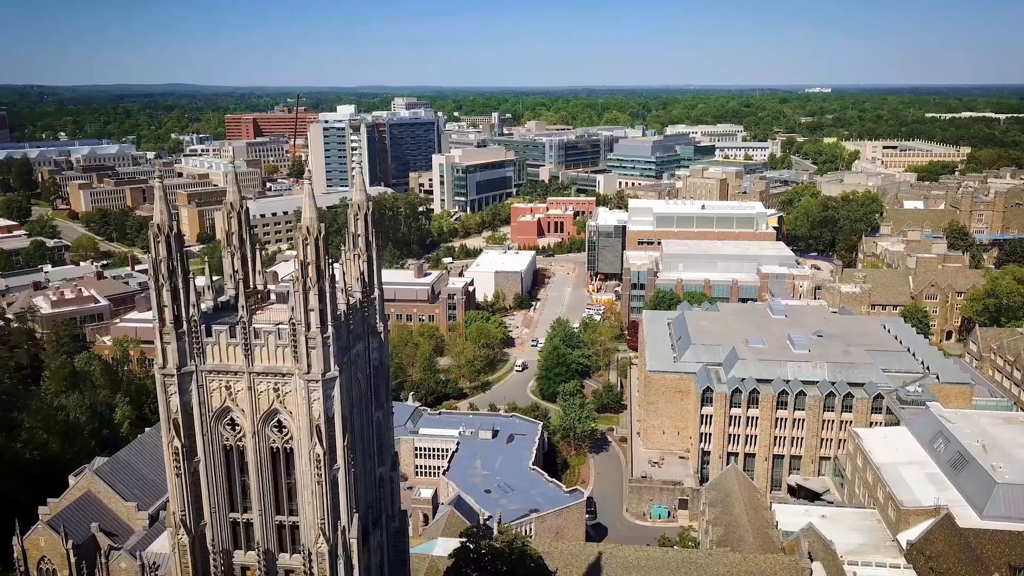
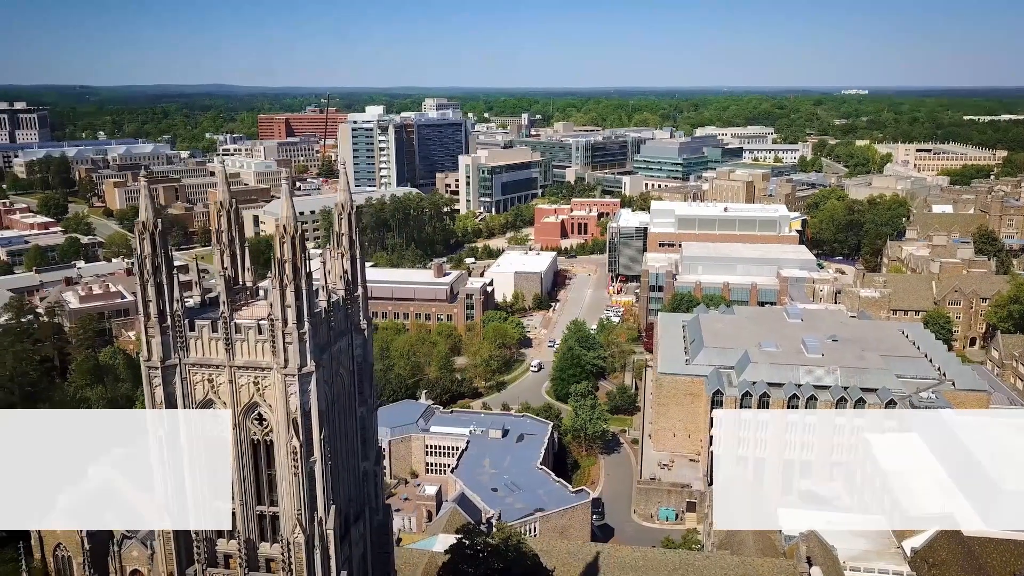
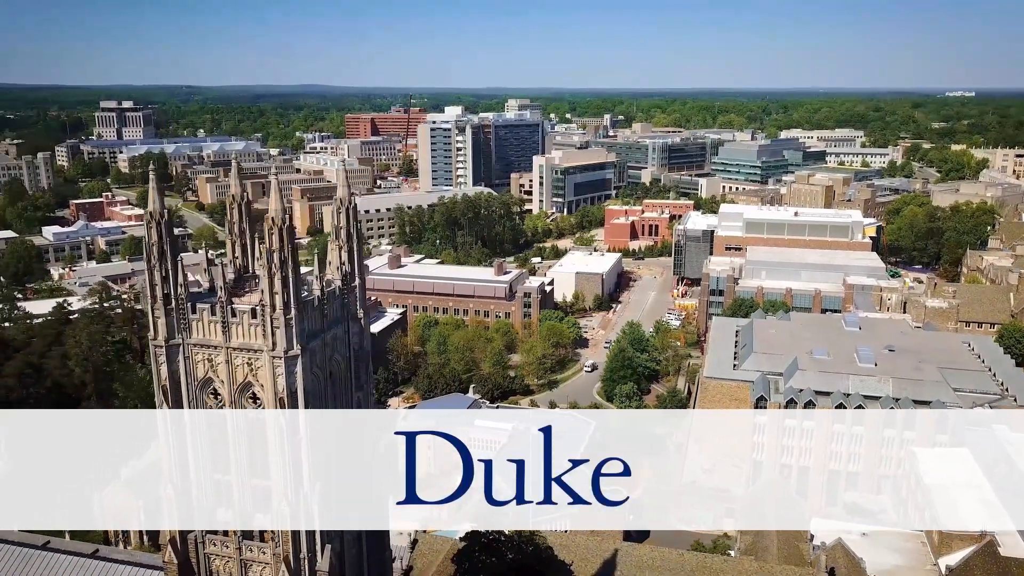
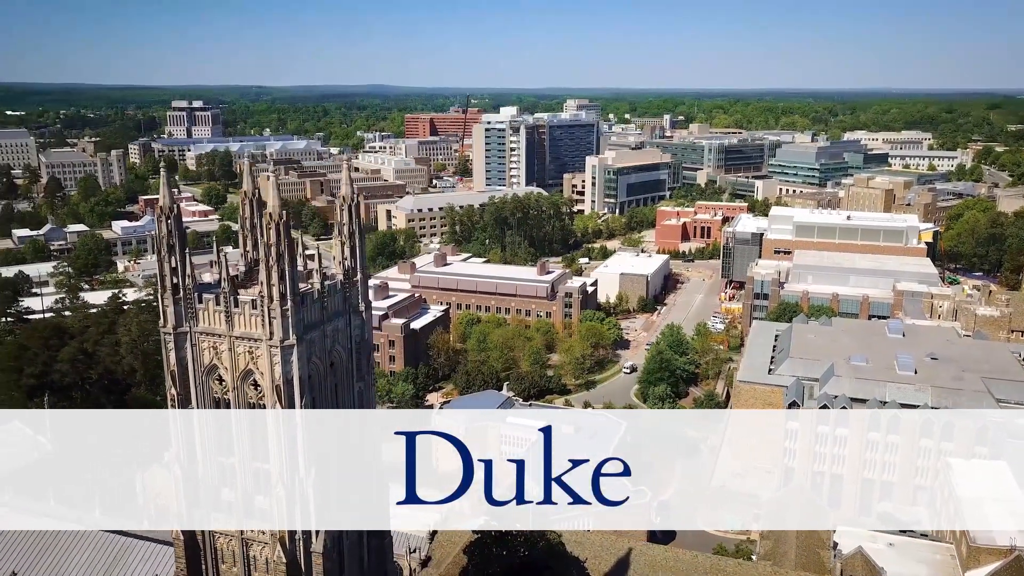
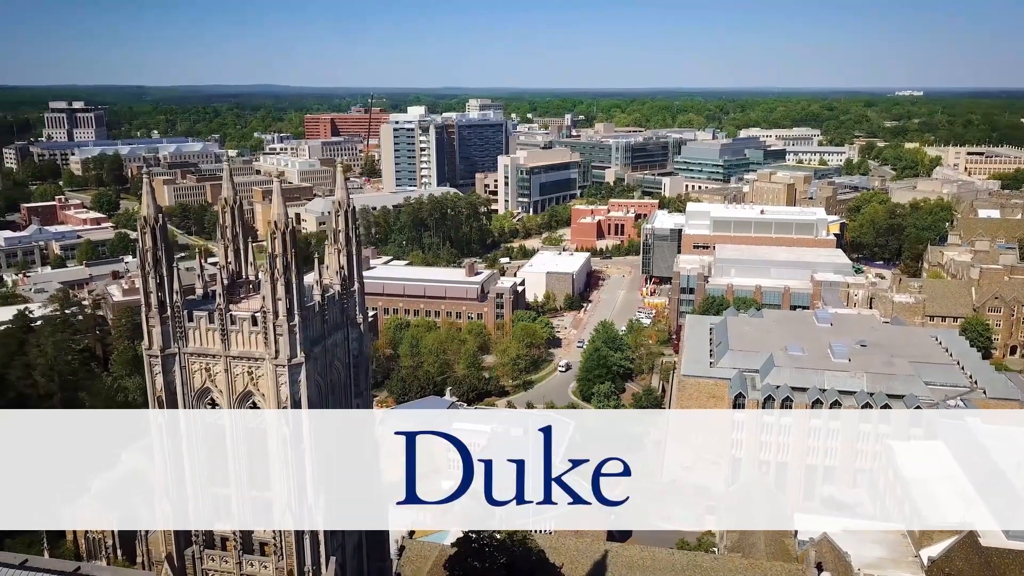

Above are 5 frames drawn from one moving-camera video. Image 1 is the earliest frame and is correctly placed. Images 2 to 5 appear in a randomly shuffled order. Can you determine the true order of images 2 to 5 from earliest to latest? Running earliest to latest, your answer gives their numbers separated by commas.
2, 5, 3, 4
